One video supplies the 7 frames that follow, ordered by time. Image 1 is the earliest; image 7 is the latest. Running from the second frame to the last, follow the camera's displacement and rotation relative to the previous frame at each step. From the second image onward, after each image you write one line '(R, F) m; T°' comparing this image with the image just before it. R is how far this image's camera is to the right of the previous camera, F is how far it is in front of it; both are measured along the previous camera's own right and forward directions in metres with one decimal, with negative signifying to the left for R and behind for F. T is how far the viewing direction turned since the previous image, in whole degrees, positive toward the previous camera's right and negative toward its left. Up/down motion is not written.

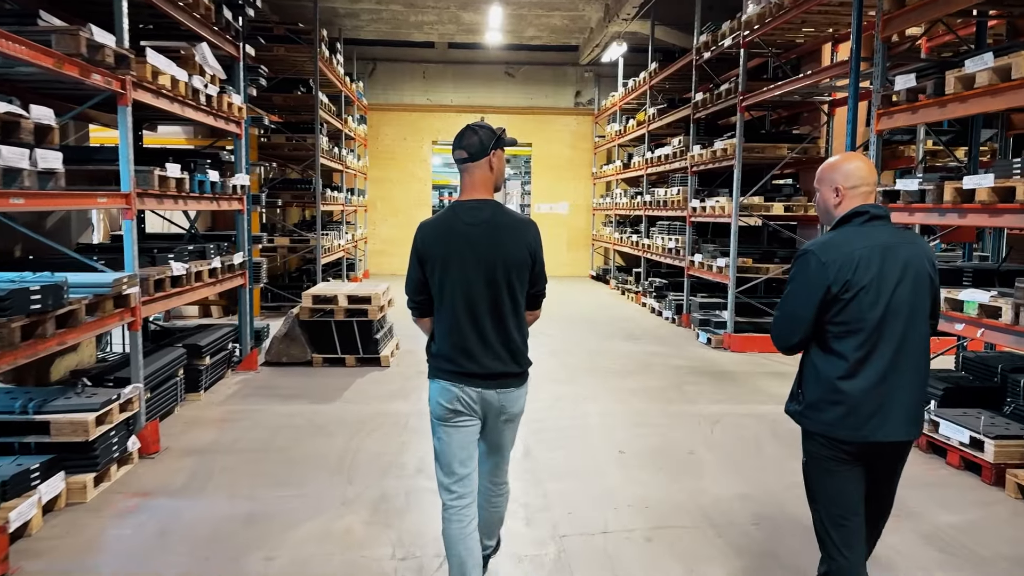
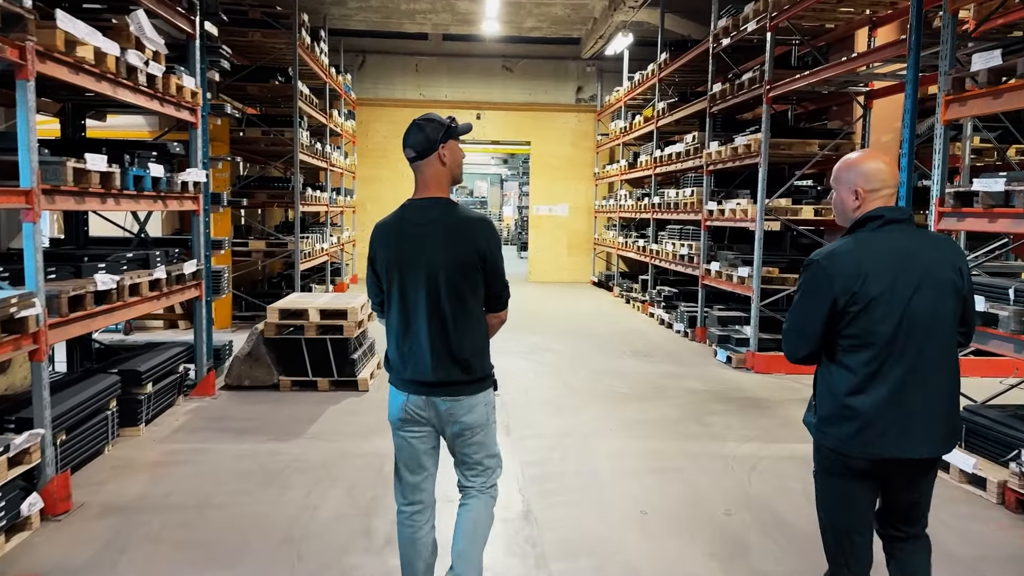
(0.0, +1.0) m; 0°
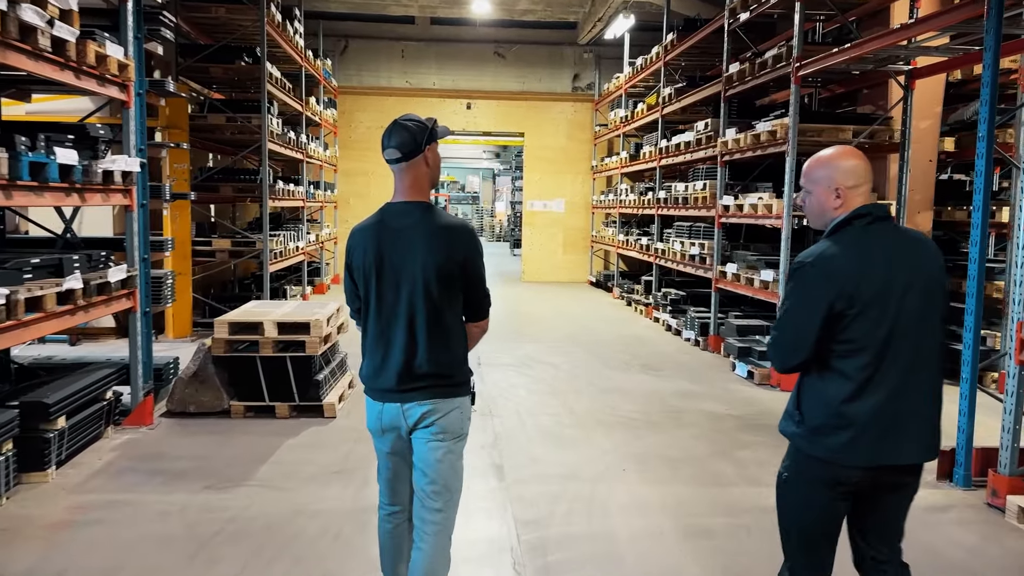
(0.0, +1.0) m; +1°
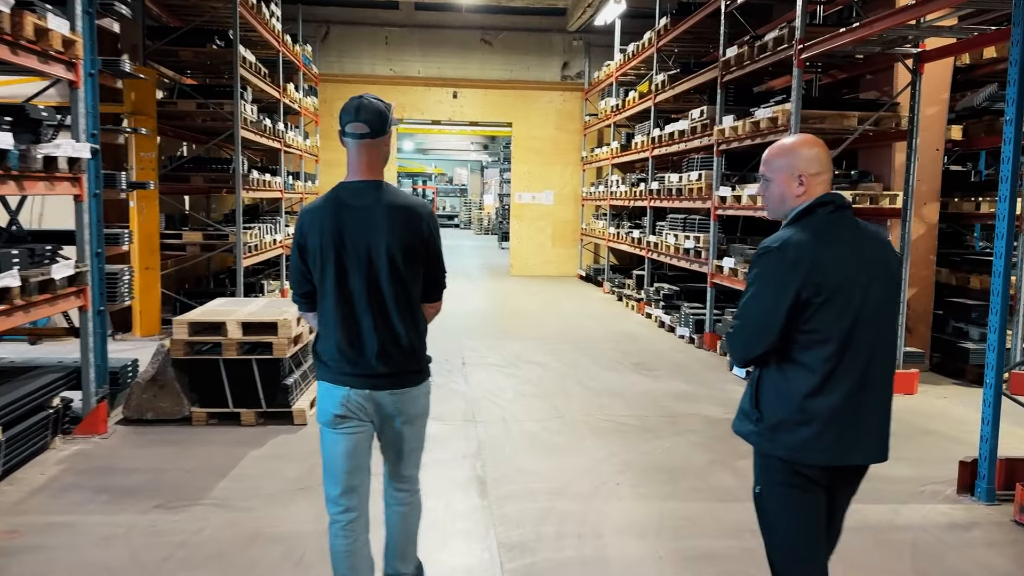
(0.0, +0.4) m; +1°
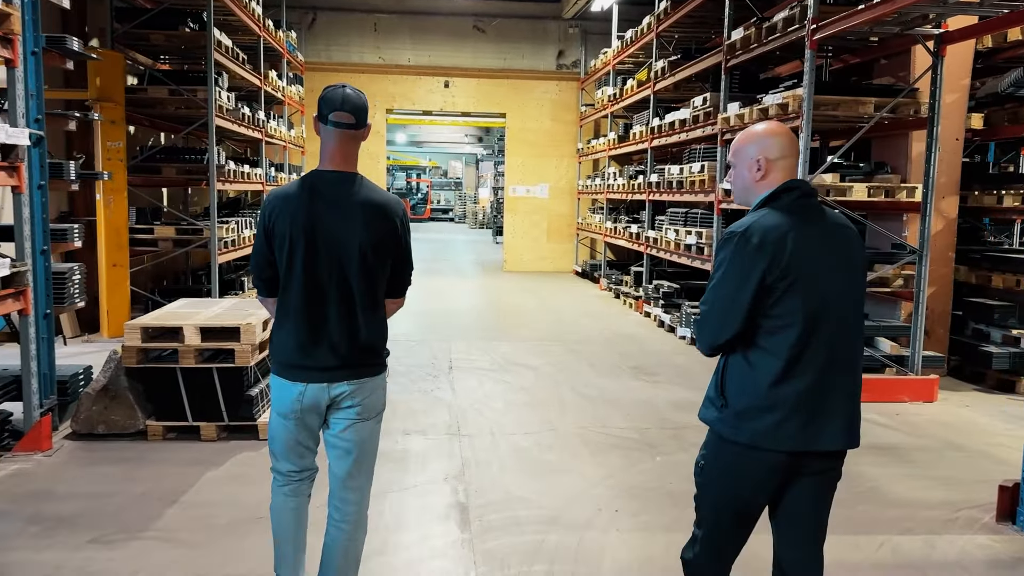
(+0.1, +0.5) m; 0°
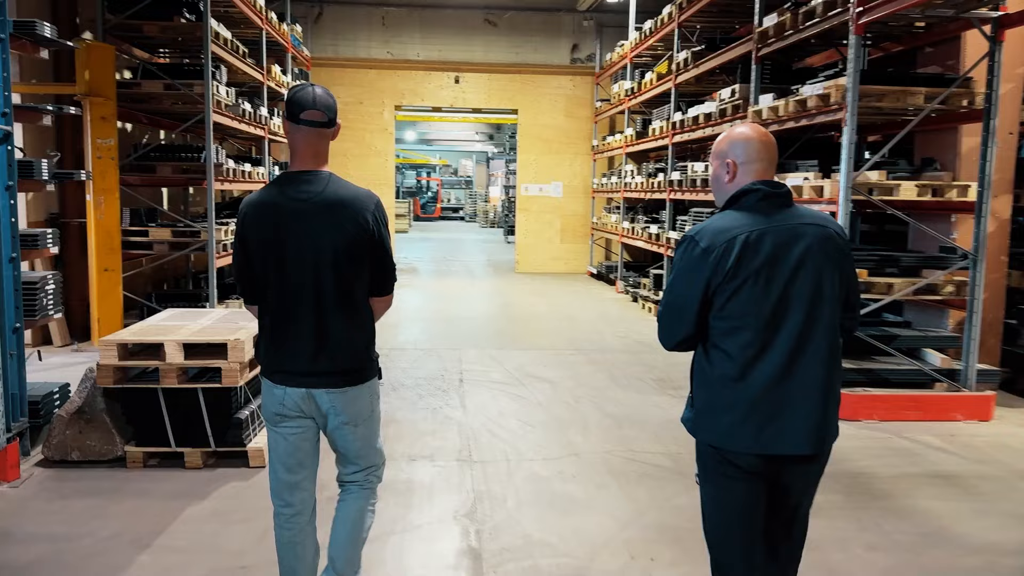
(0.0, +0.5) m; -1°
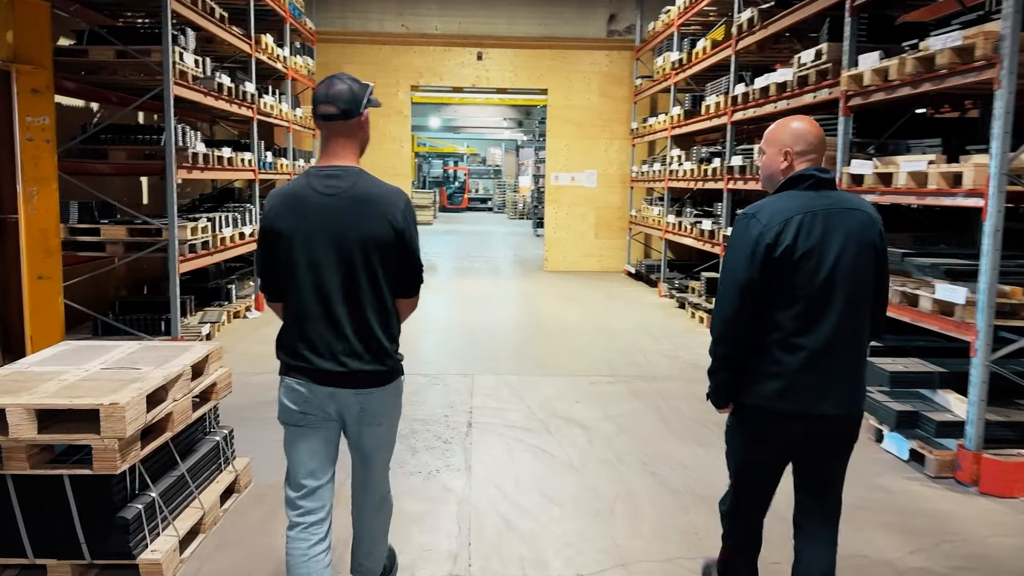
(0.0, +1.4) m; -2°
